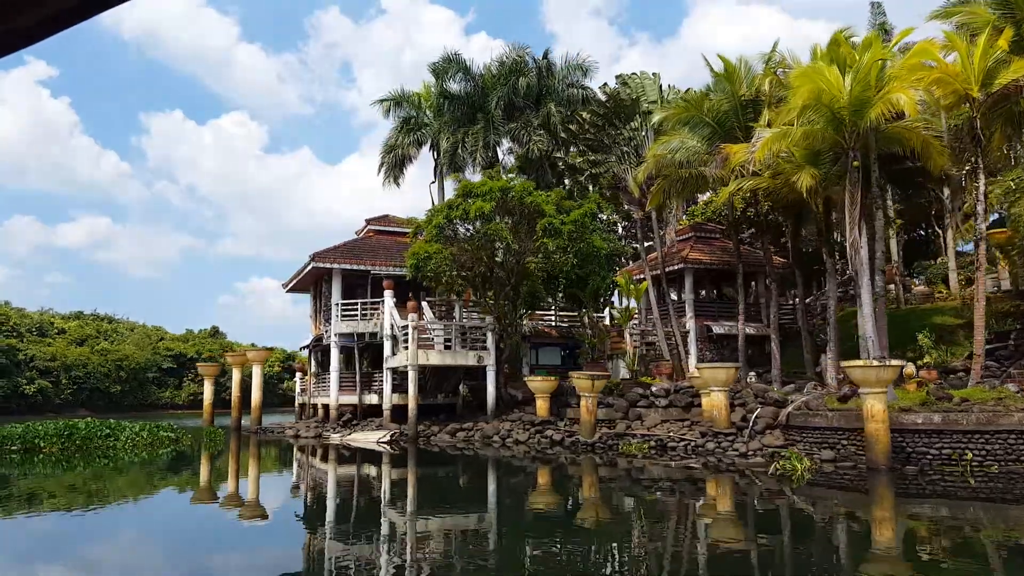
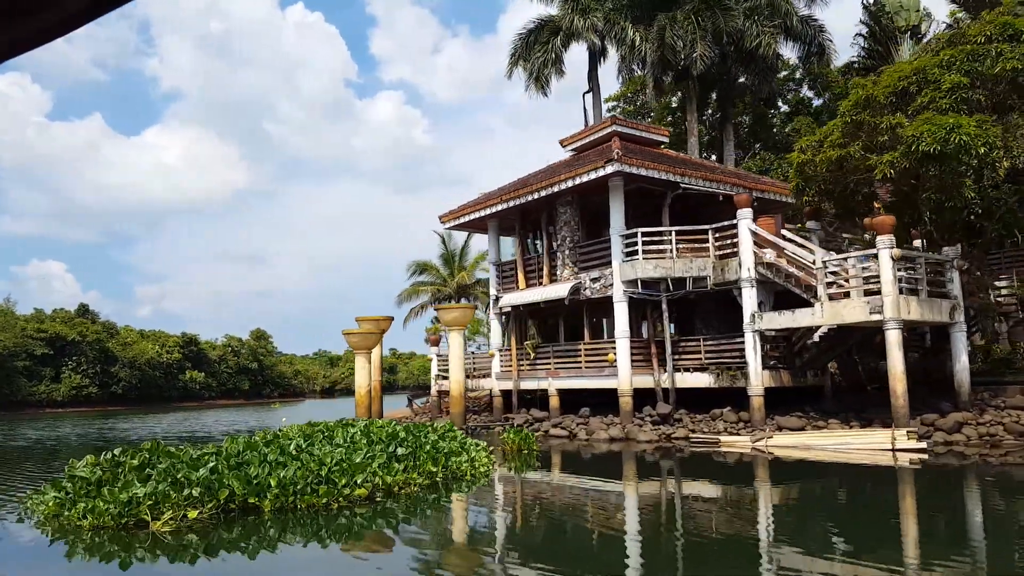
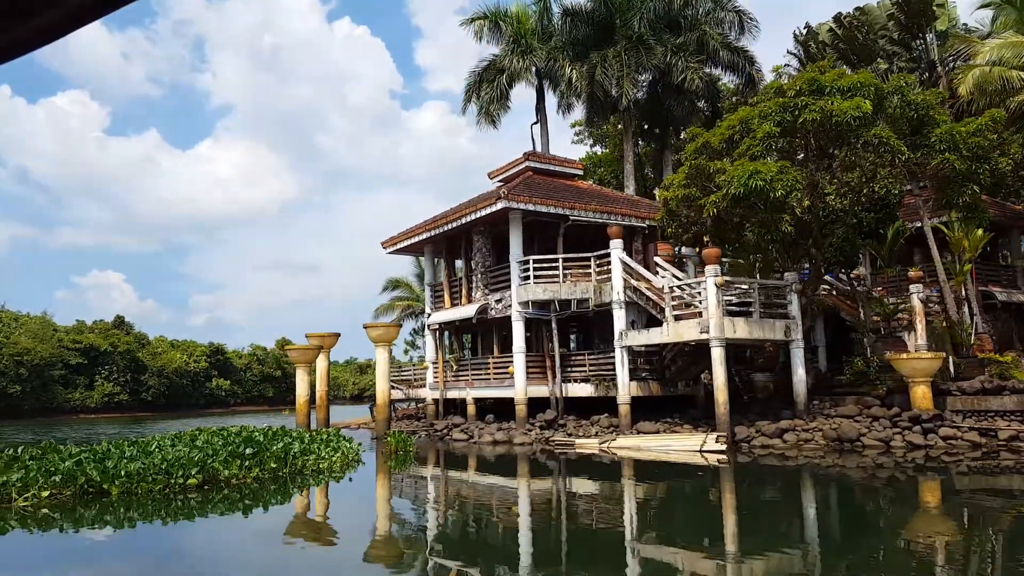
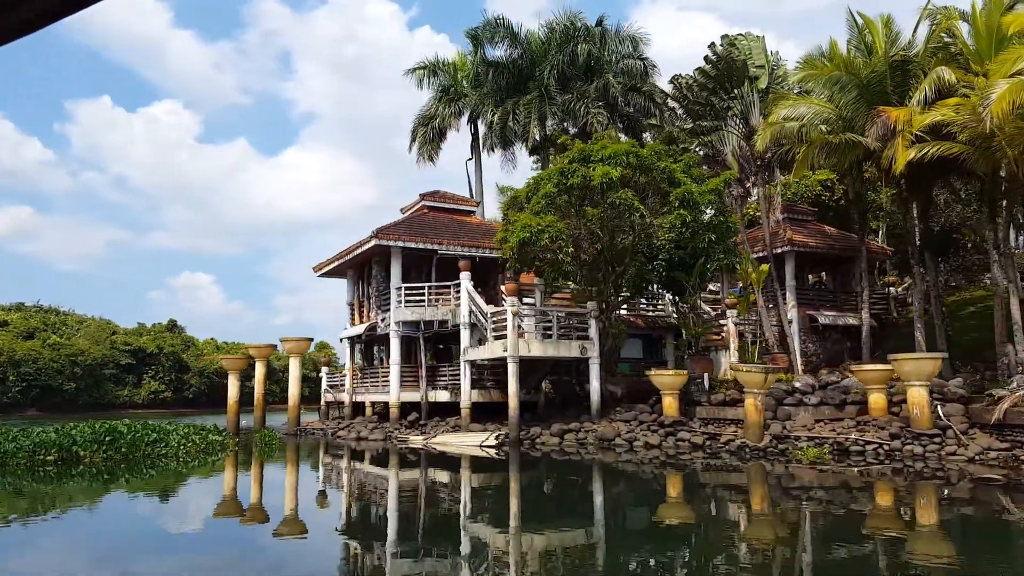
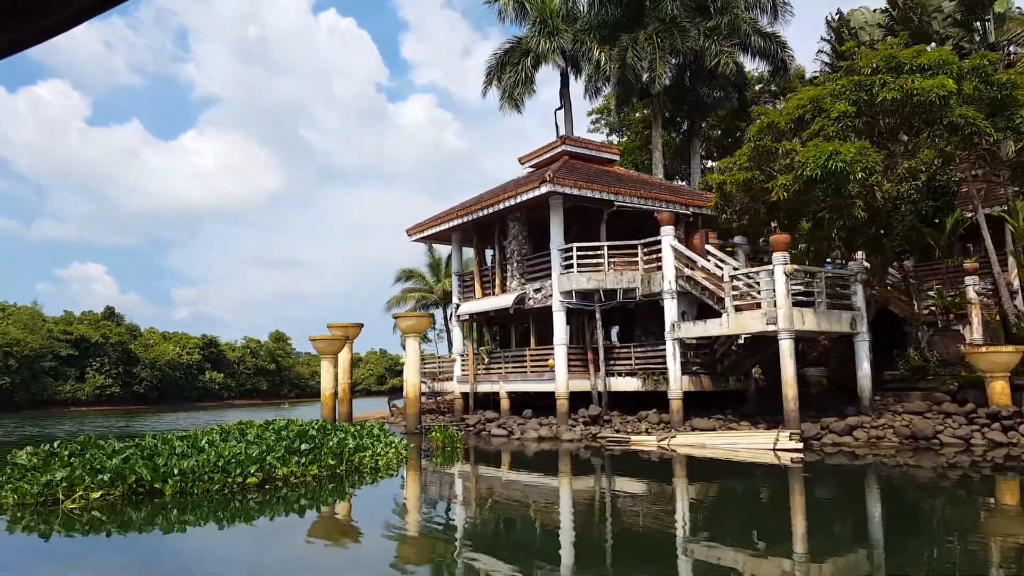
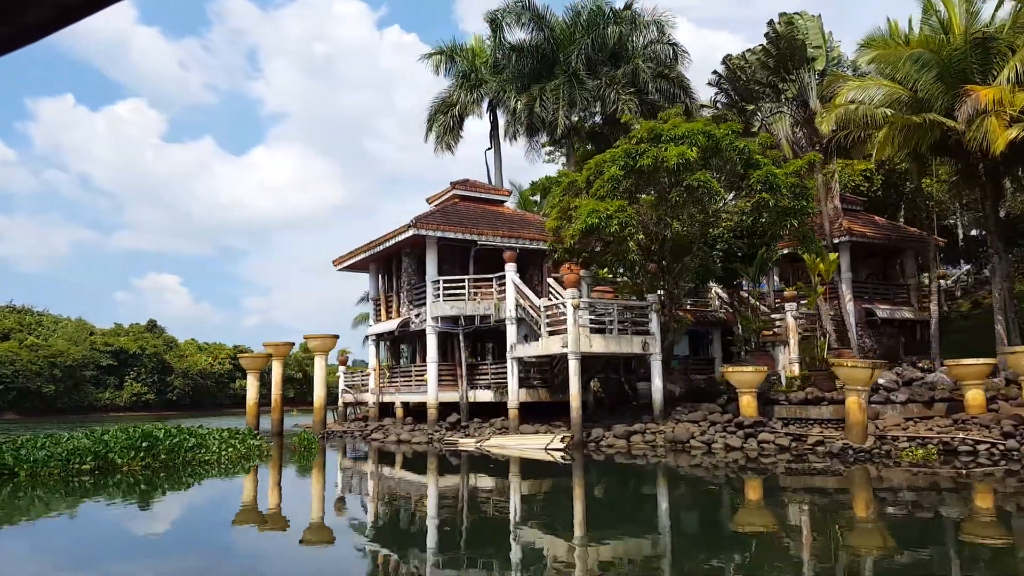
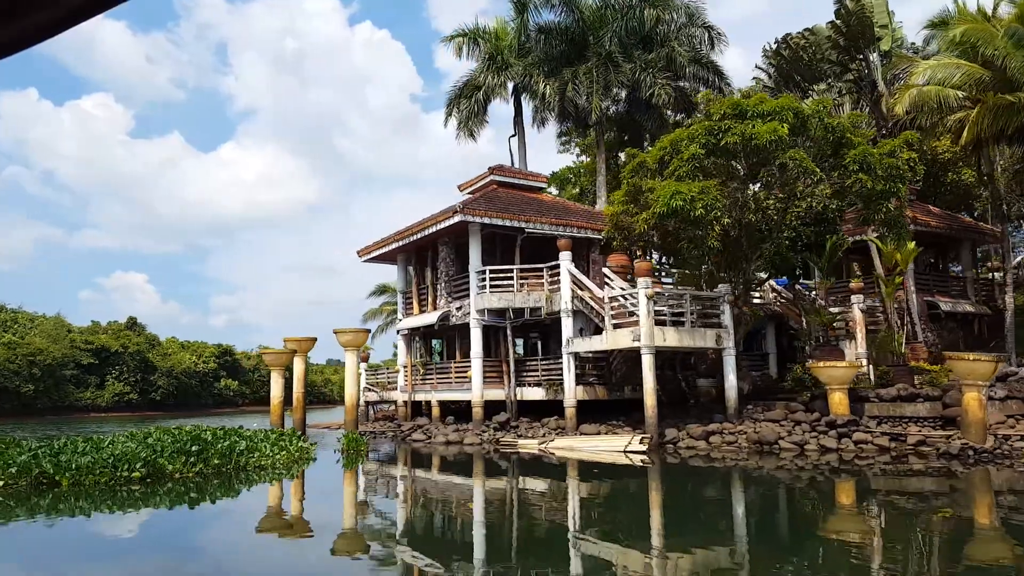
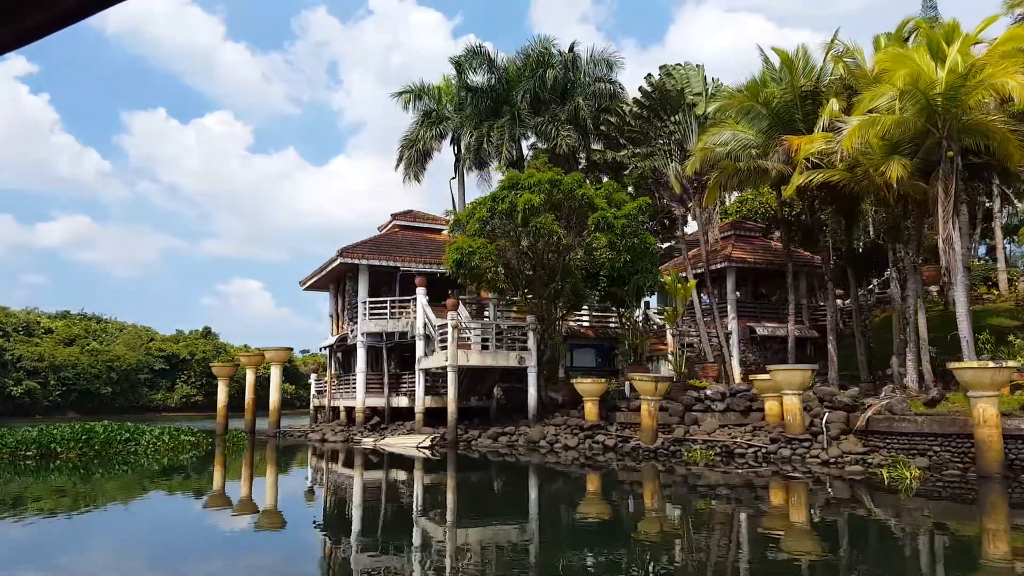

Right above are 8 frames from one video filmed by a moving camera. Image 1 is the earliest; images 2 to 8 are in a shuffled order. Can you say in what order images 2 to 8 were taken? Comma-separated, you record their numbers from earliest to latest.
8, 4, 6, 7, 3, 5, 2
